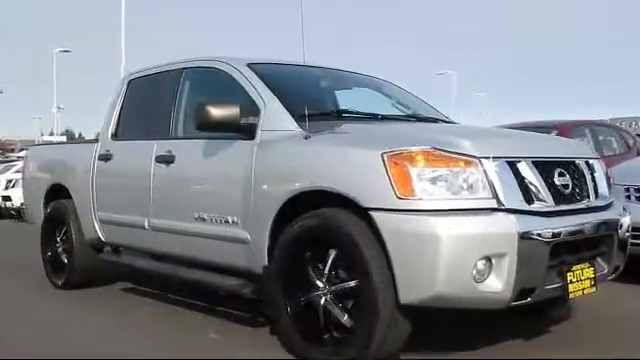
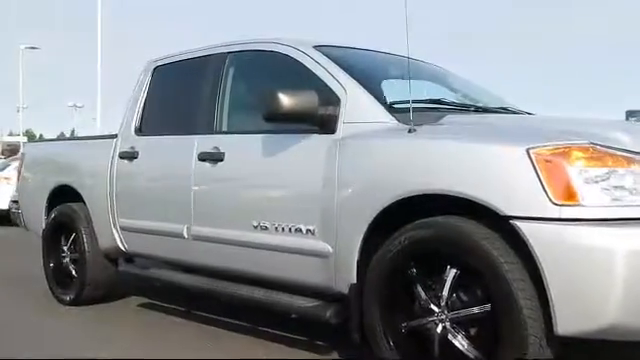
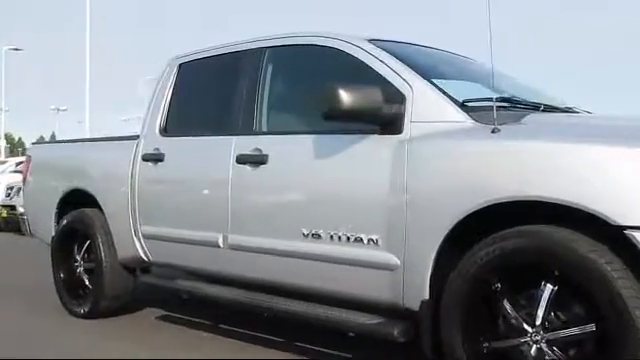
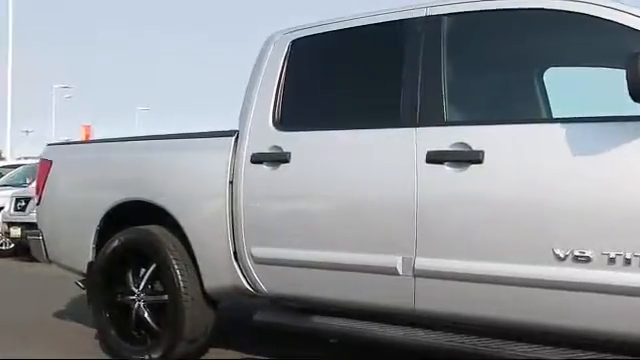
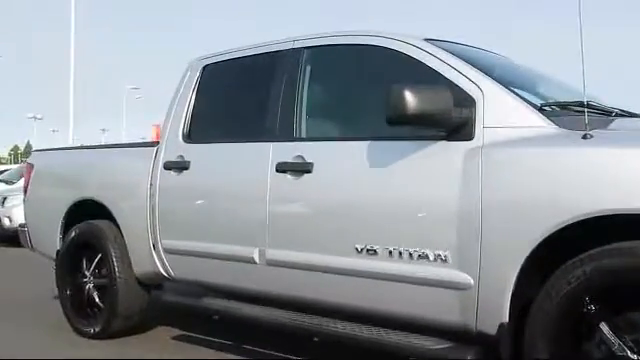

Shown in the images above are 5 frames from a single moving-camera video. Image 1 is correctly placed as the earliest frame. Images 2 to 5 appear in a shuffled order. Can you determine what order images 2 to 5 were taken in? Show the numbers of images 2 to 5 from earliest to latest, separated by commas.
2, 3, 5, 4
